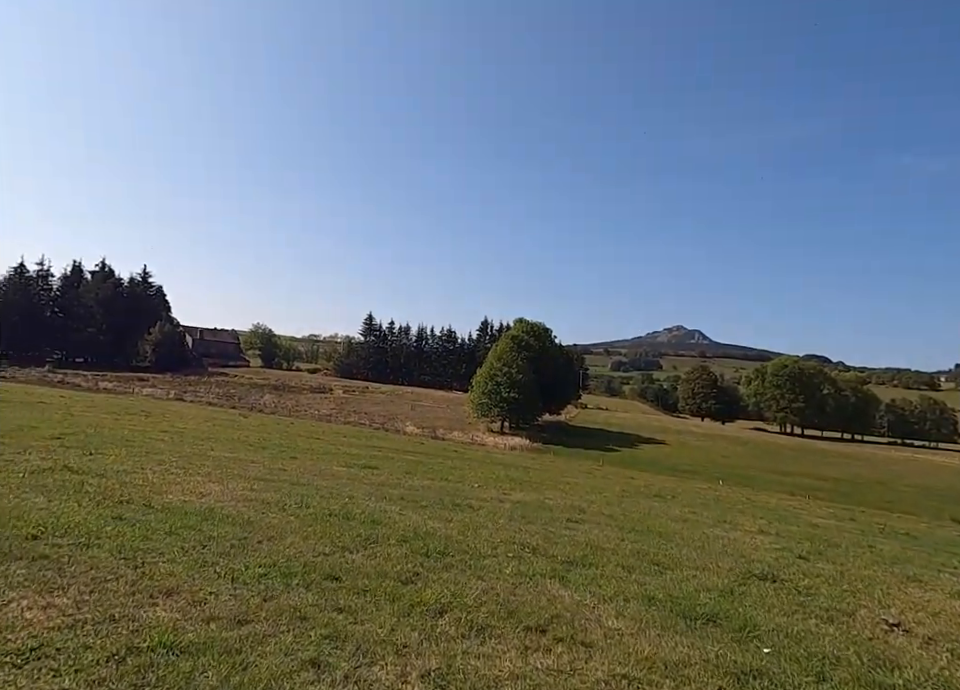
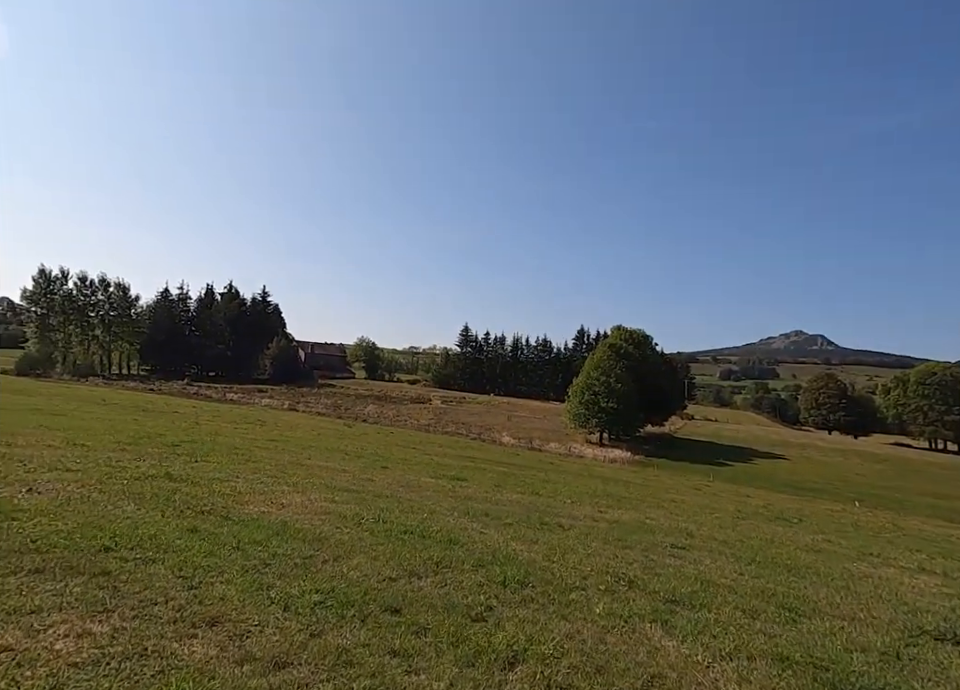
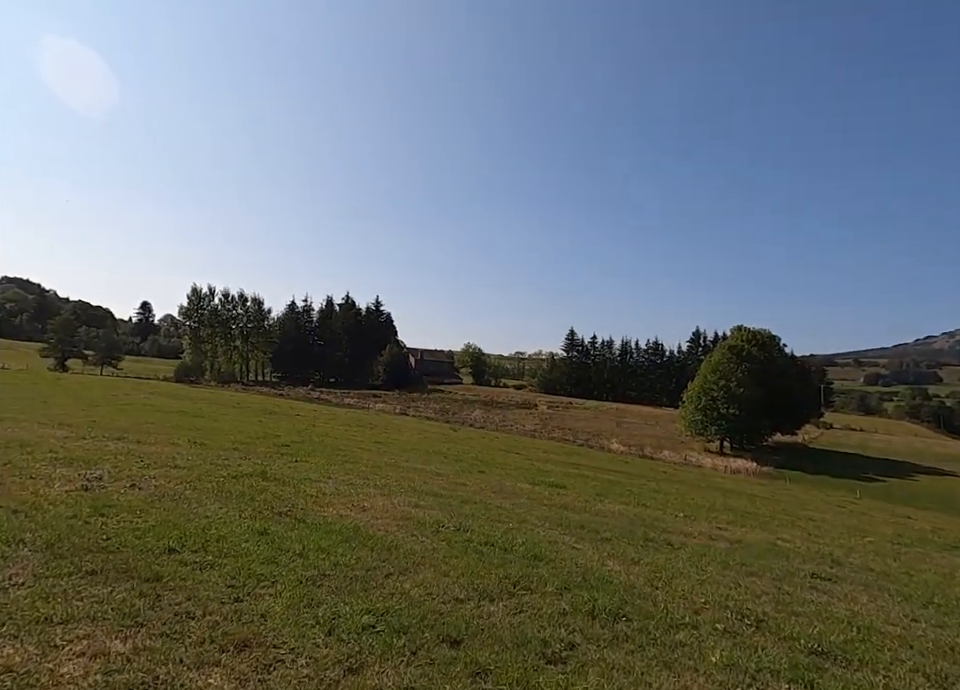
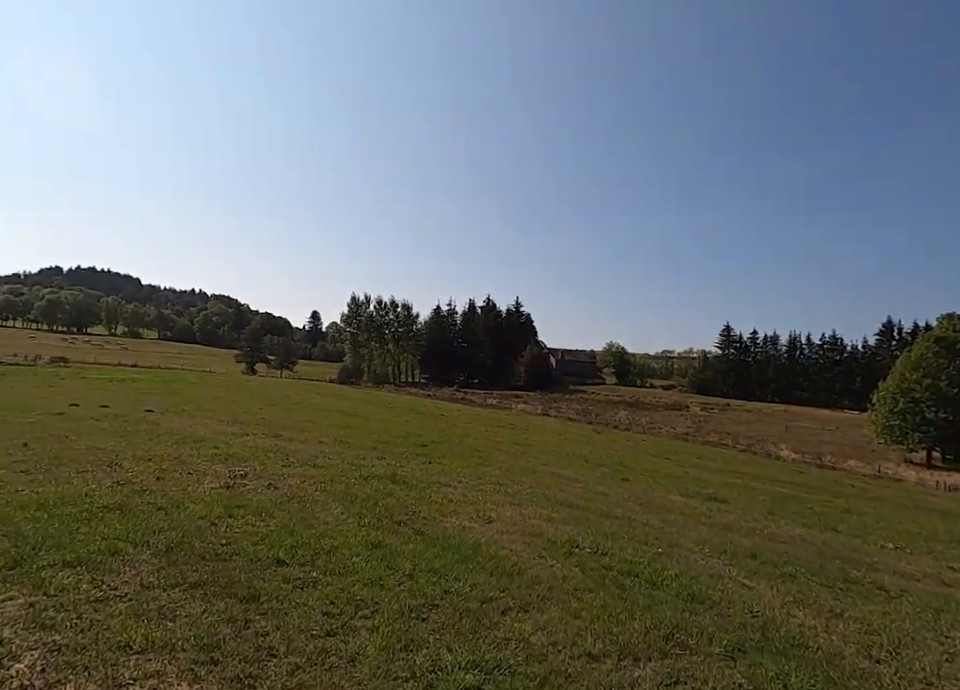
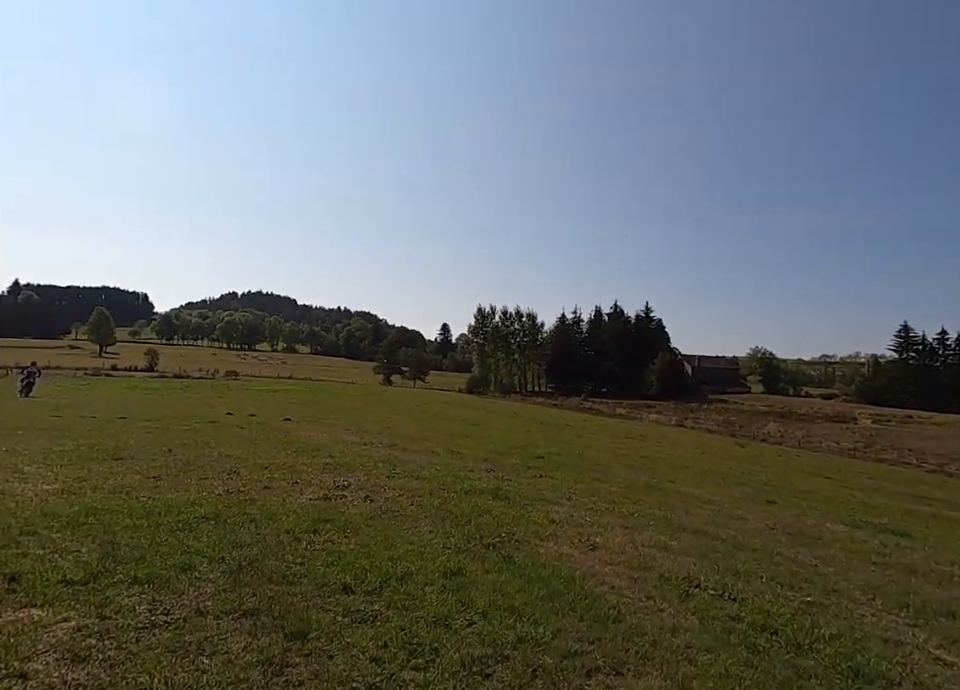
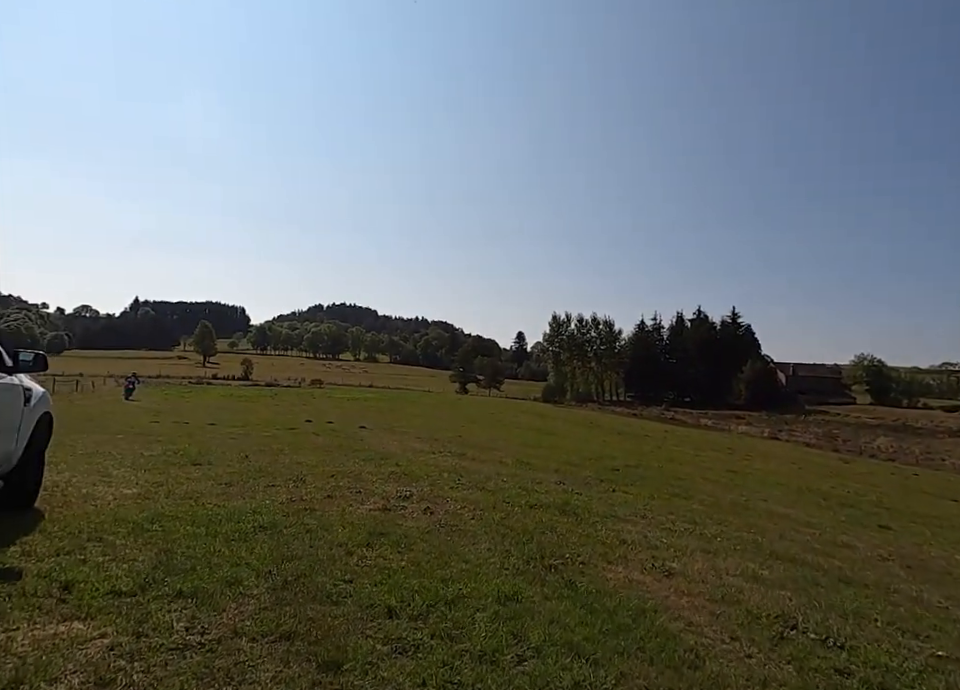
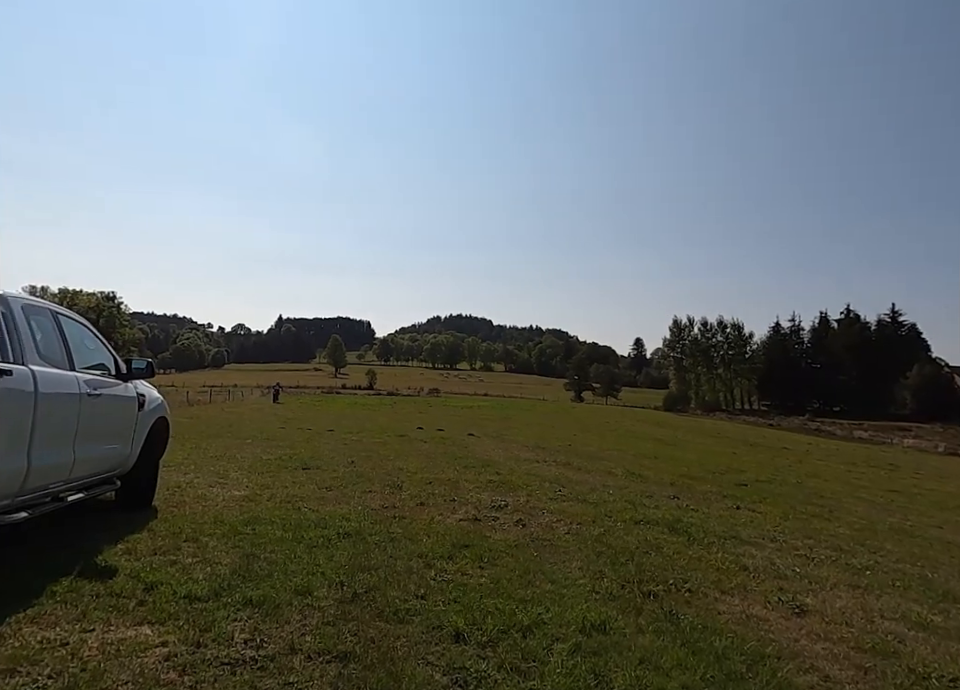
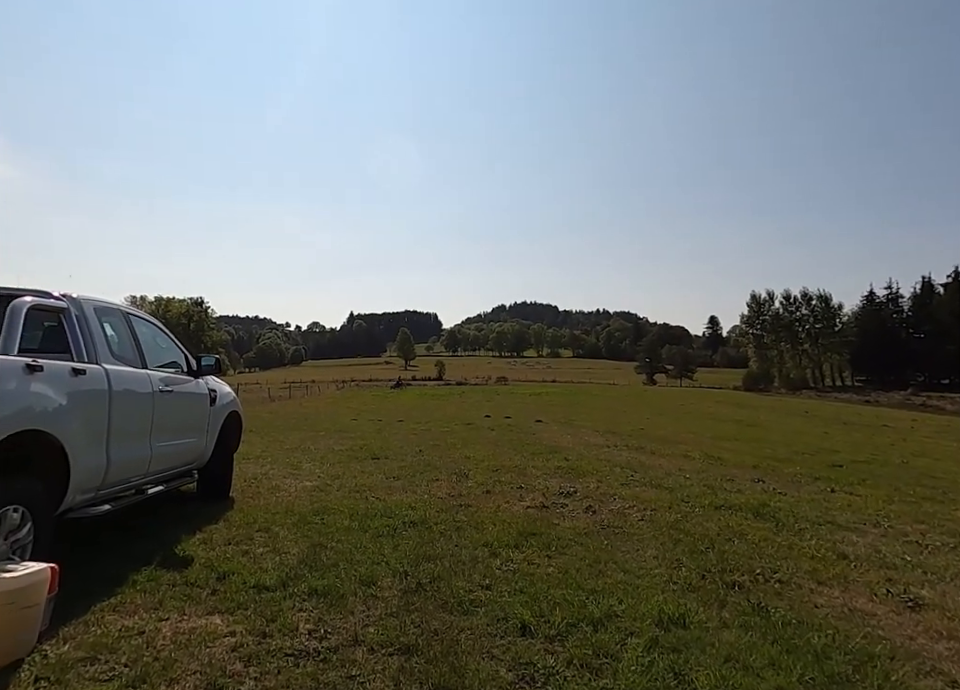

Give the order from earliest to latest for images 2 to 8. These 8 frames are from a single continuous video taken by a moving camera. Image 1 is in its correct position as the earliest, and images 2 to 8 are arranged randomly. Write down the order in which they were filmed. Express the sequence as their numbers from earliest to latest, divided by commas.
2, 3, 4, 5, 6, 7, 8
